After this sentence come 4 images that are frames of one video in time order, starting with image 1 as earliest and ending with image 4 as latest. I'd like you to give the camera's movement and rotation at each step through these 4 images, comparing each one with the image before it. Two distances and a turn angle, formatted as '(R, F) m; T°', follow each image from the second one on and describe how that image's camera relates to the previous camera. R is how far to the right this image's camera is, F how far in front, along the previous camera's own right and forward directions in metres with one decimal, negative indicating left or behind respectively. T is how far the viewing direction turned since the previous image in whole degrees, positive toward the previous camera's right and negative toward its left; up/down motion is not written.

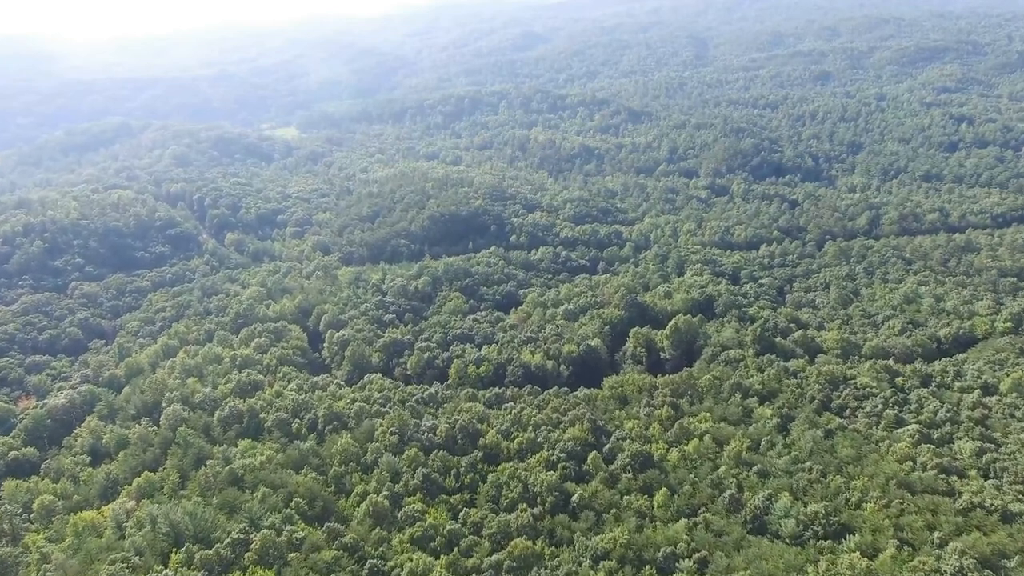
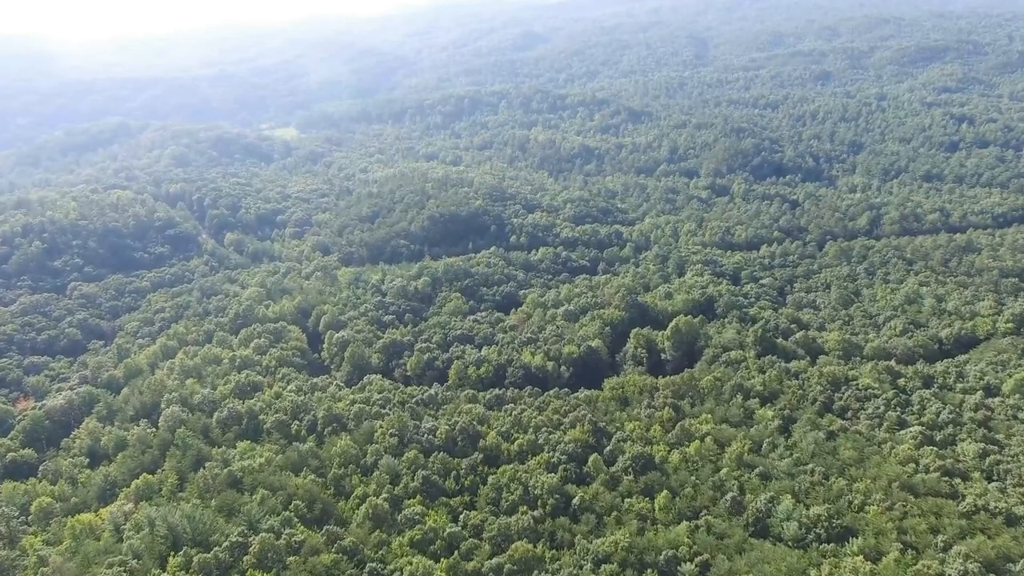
(0.0, +0.2) m; 0°
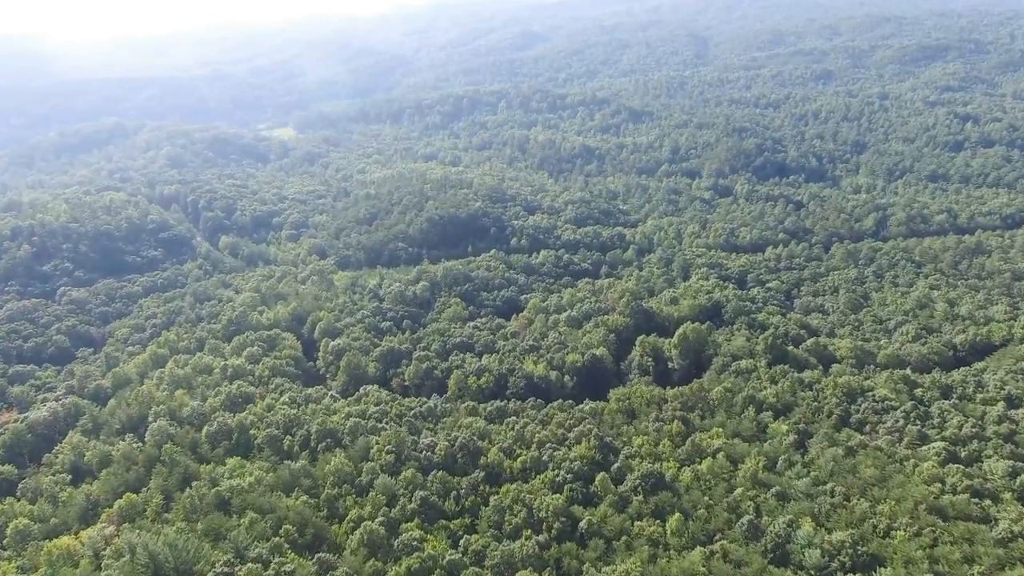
(-0.2, +1.9) m; 0°
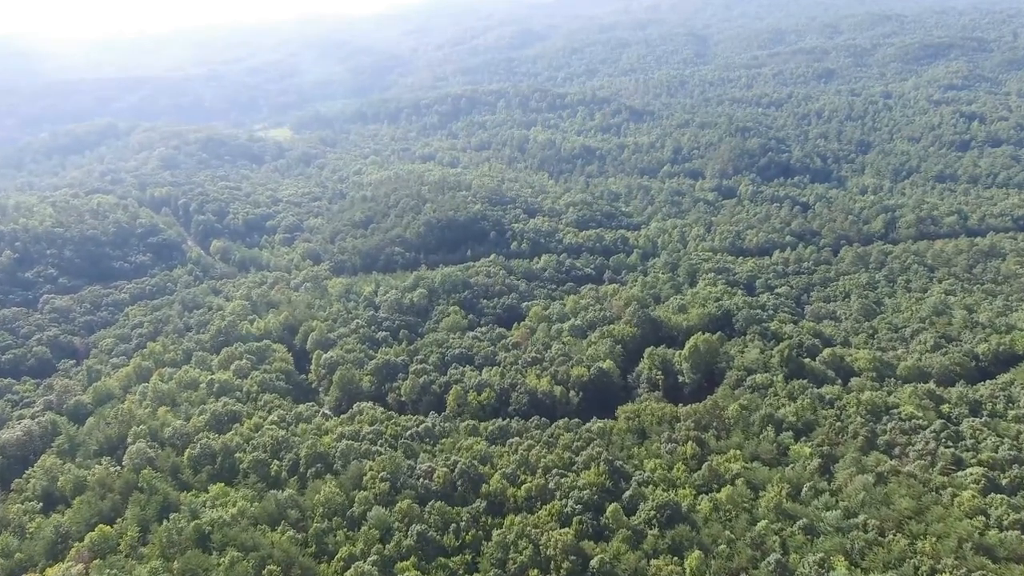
(-0.2, +2.7) m; 0°
